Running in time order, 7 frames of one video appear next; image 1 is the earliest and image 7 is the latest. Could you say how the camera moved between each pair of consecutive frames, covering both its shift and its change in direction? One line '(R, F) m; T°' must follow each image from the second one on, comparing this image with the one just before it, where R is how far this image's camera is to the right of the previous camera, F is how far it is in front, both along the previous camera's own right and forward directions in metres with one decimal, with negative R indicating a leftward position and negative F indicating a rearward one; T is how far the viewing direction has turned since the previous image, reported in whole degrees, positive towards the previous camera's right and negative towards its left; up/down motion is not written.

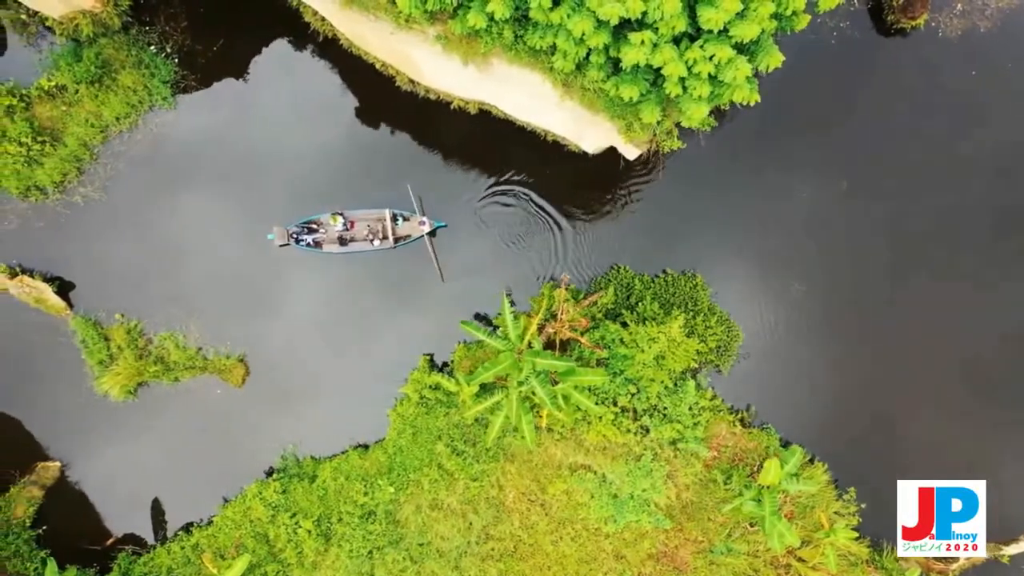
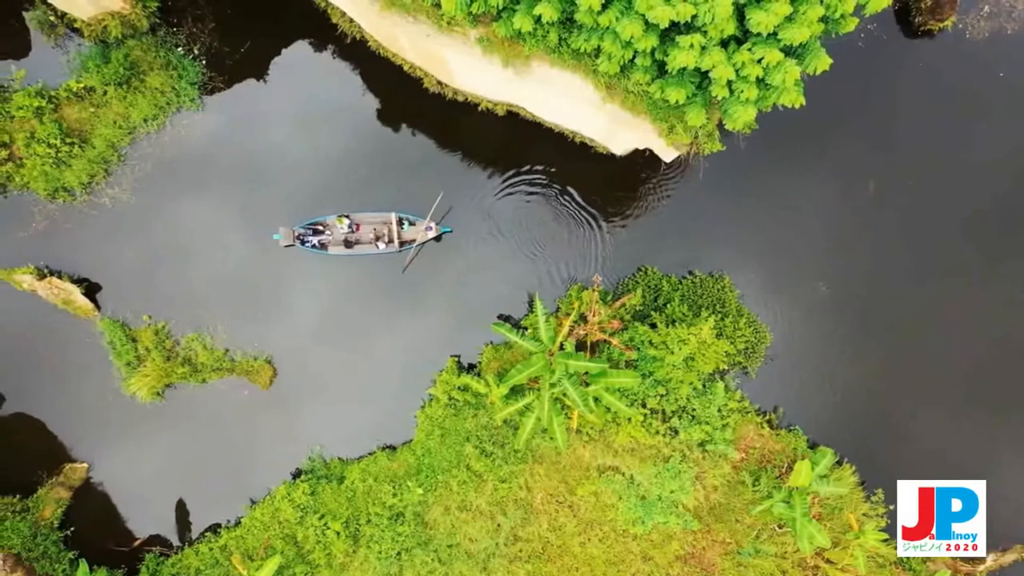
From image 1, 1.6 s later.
(-0.5, 0.0) m; 0°
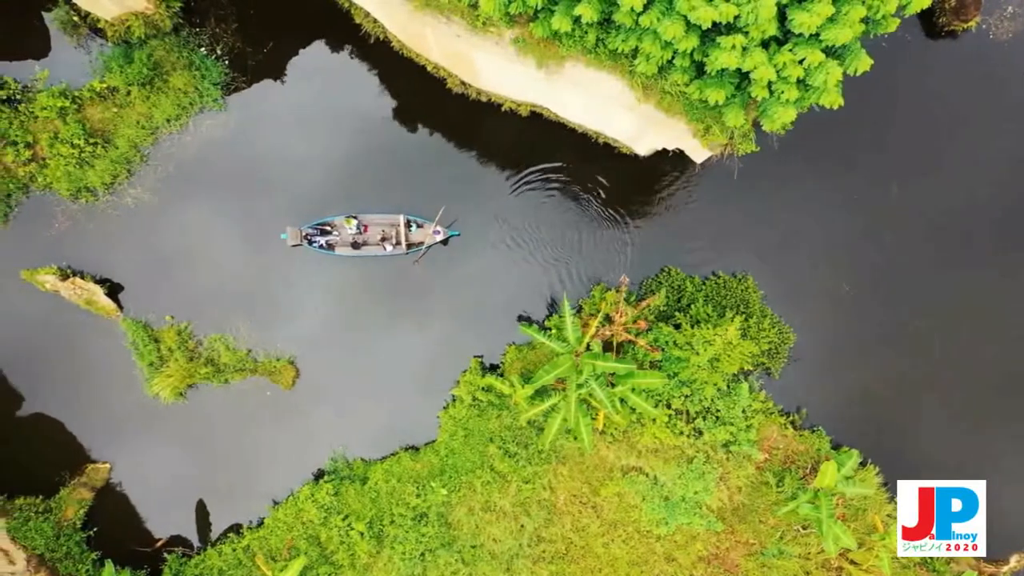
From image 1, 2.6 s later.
(-0.4, 0.0) m; 0°
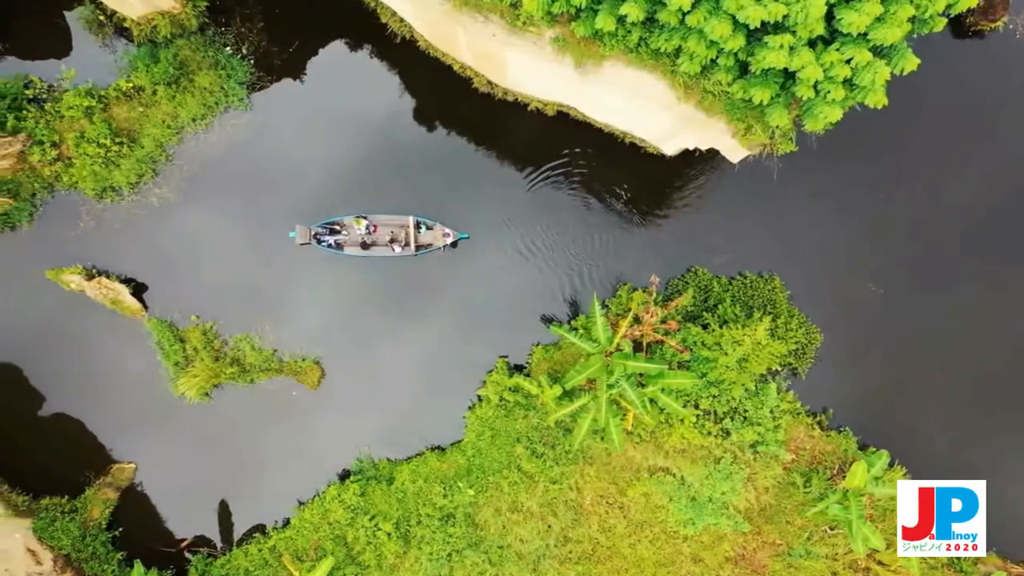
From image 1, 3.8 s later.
(-0.4, 0.0) m; 0°
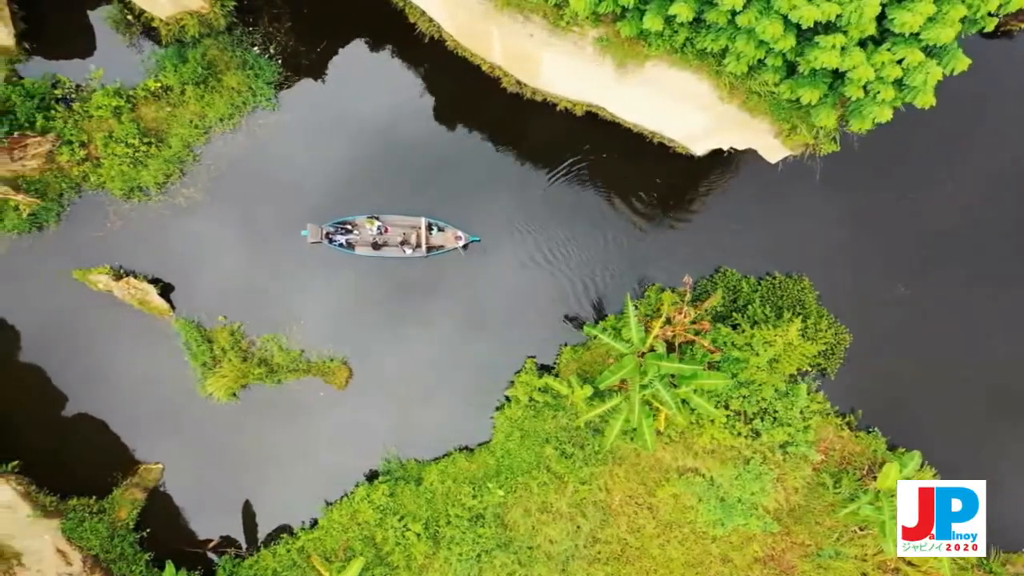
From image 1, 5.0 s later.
(-0.5, 0.0) m; 0°
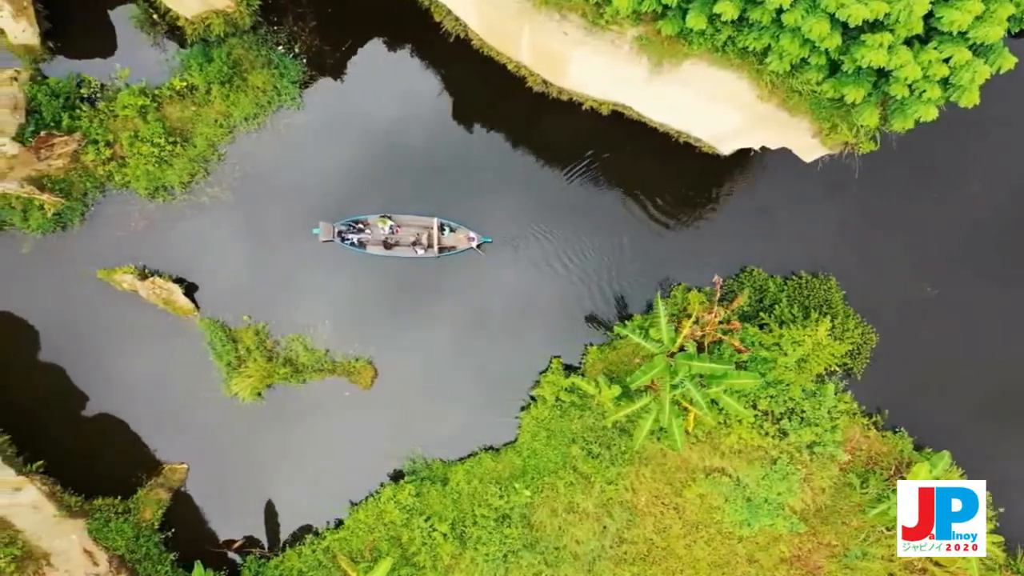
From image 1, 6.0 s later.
(-0.4, 0.0) m; 0°
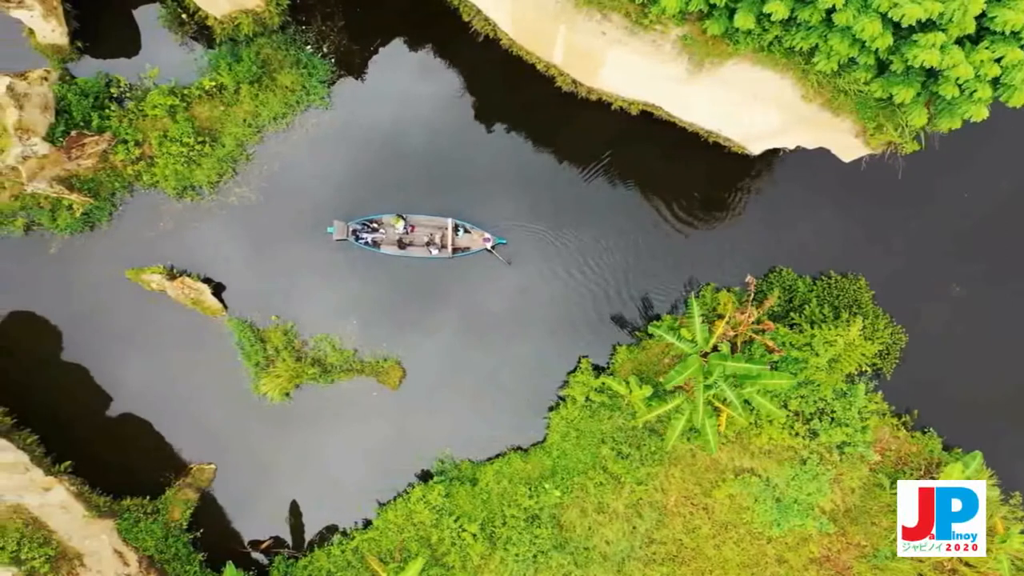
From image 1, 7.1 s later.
(-0.5, 0.0) m; 0°
